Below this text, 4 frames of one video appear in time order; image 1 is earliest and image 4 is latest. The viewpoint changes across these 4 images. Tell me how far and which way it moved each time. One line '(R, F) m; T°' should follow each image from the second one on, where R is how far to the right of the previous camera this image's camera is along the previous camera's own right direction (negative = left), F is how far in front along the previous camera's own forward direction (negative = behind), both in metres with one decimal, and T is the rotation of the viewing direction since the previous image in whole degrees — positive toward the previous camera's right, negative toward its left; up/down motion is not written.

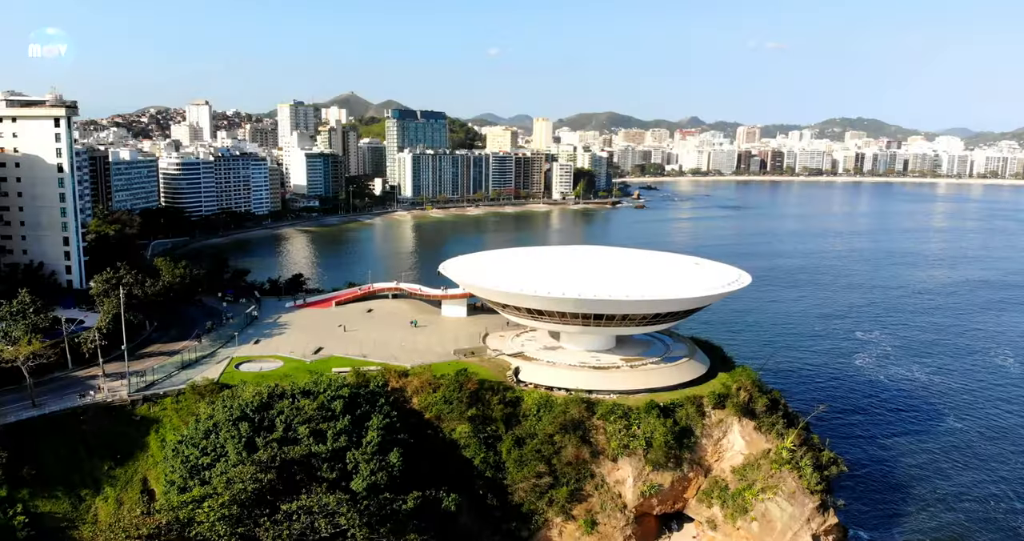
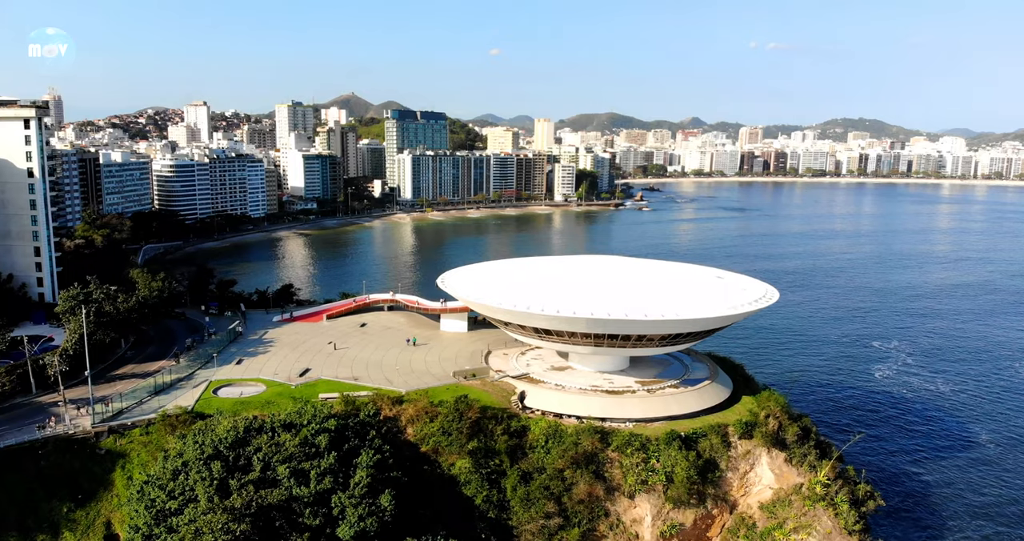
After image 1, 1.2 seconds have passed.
(-0.1, +2.0) m; 0°
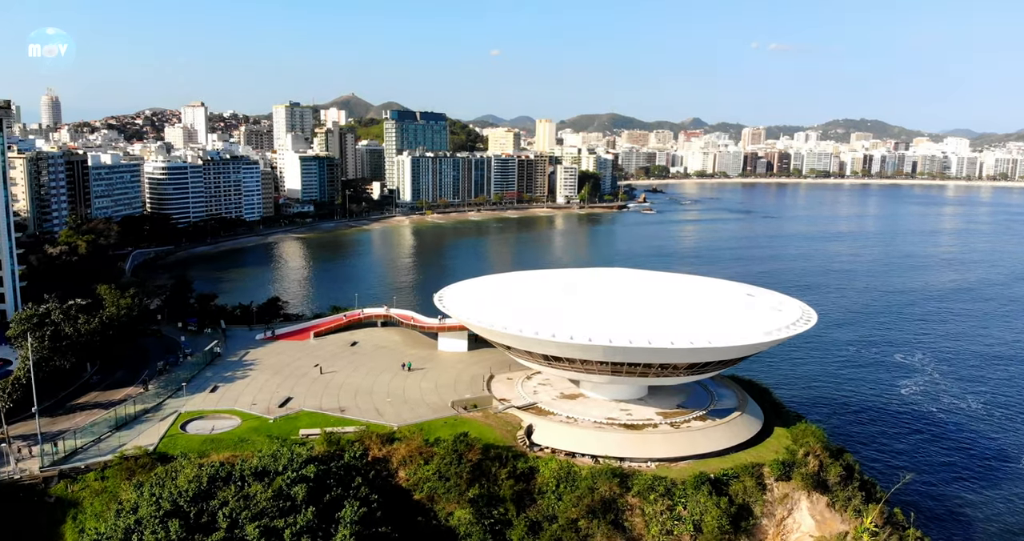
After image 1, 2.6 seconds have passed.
(-0.1, +2.3) m; 0°
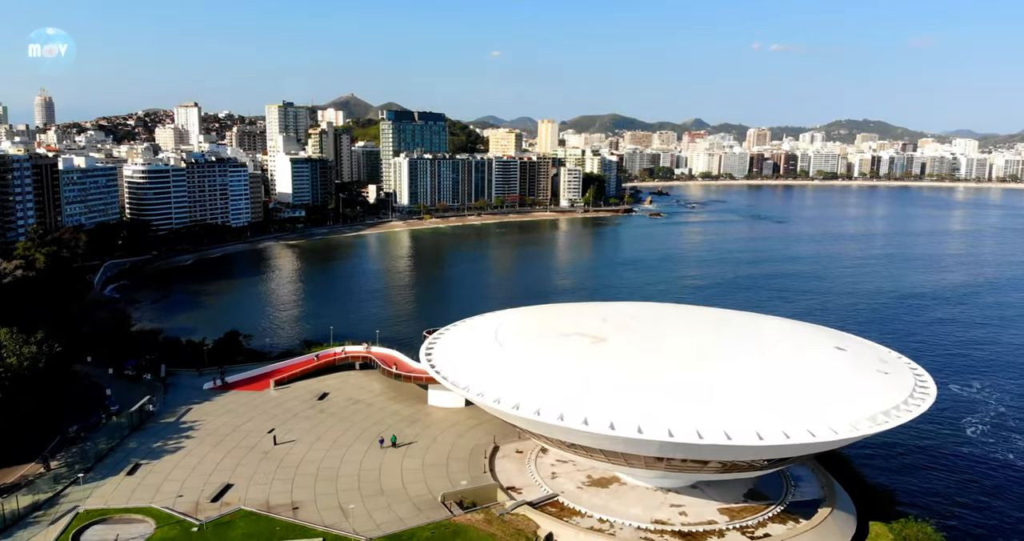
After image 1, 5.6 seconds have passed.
(-0.2, +4.9) m; 0°
